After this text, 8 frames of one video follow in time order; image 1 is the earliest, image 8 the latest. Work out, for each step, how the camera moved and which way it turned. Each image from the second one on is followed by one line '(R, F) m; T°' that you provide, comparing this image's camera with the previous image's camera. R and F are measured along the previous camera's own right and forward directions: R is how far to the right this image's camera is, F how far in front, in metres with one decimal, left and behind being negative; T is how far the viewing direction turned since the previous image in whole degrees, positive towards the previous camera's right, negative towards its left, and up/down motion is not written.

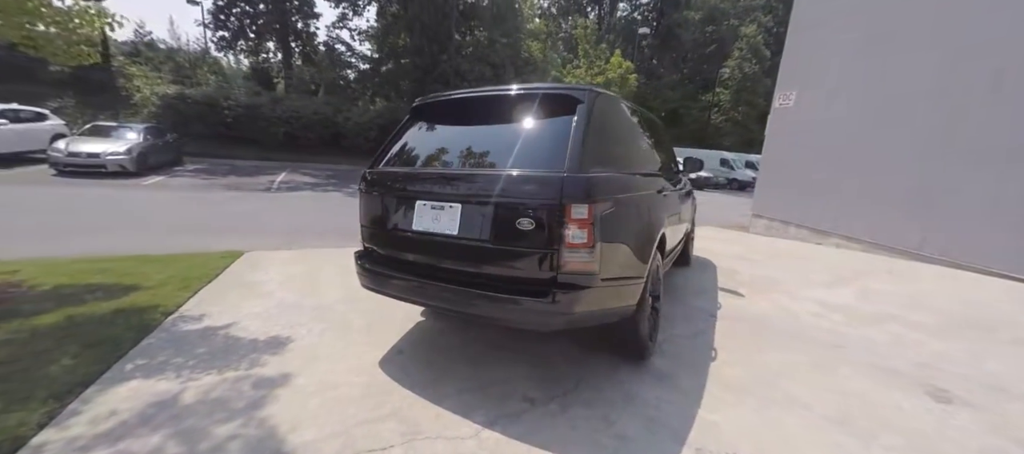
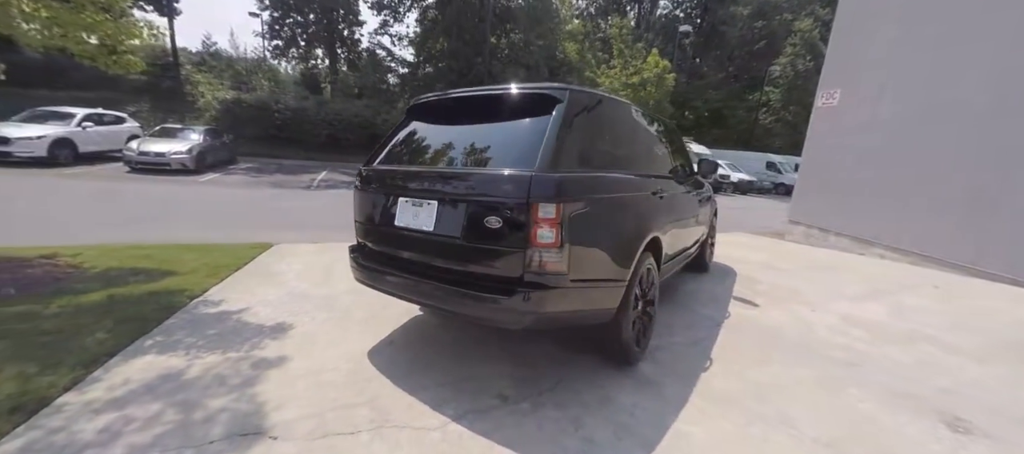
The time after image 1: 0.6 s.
(+0.4, 0.0) m; -6°
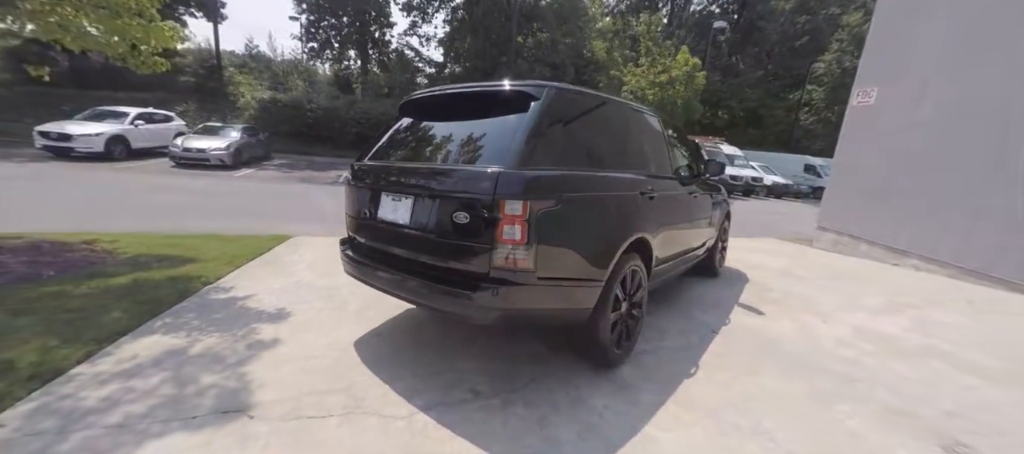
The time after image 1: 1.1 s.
(+0.3, 0.0) m; -4°
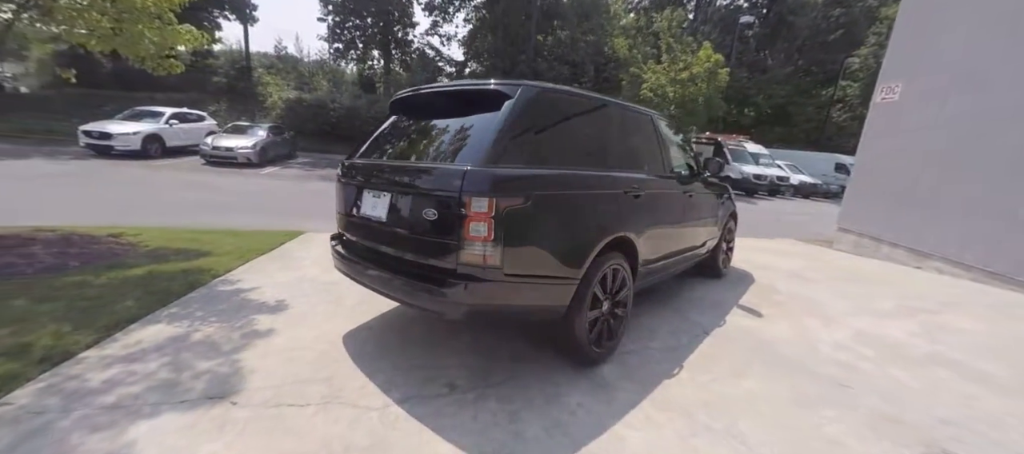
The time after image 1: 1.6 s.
(+0.3, 0.0) m; -4°
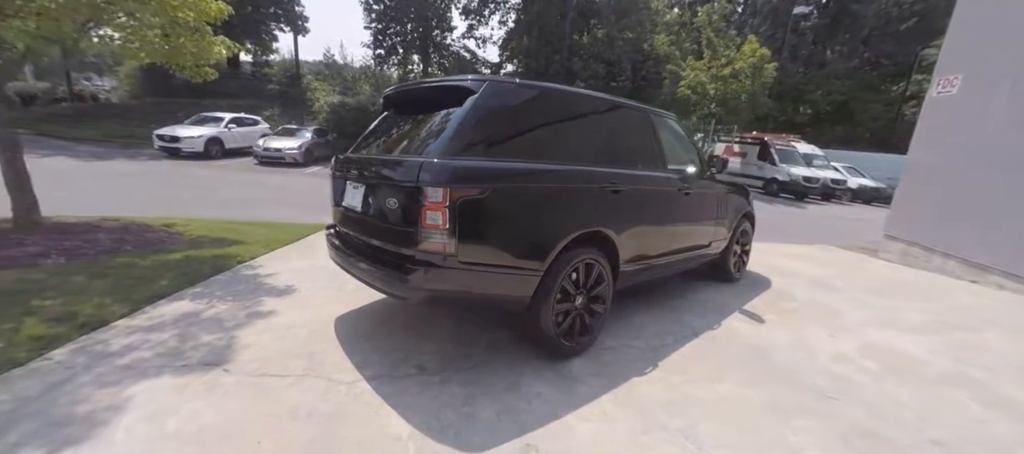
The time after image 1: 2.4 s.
(+0.5, -0.1) m; -6°
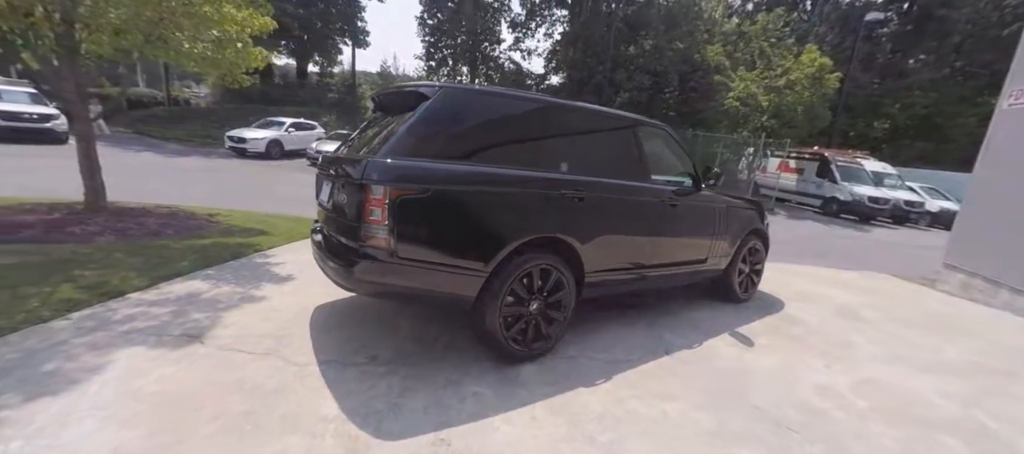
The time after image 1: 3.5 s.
(+0.7, 0.0) m; -8°
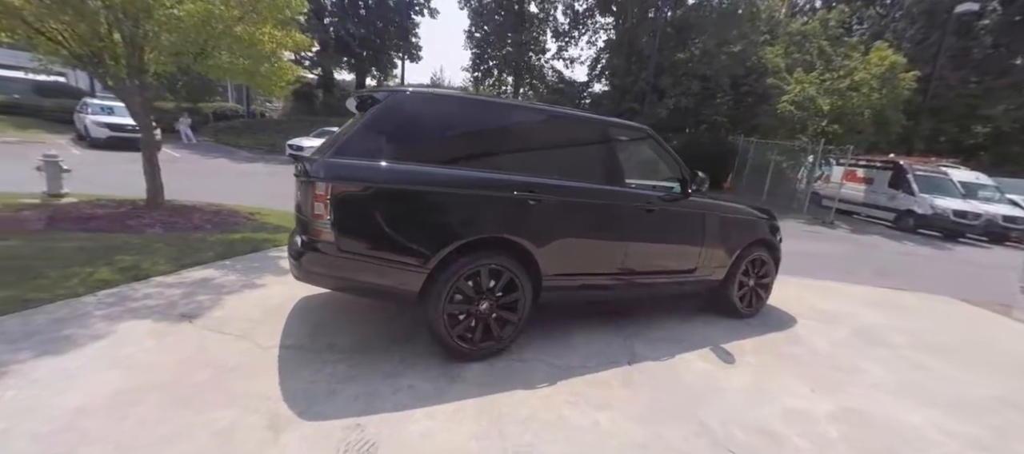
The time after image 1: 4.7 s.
(+0.7, 0.0) m; -8°
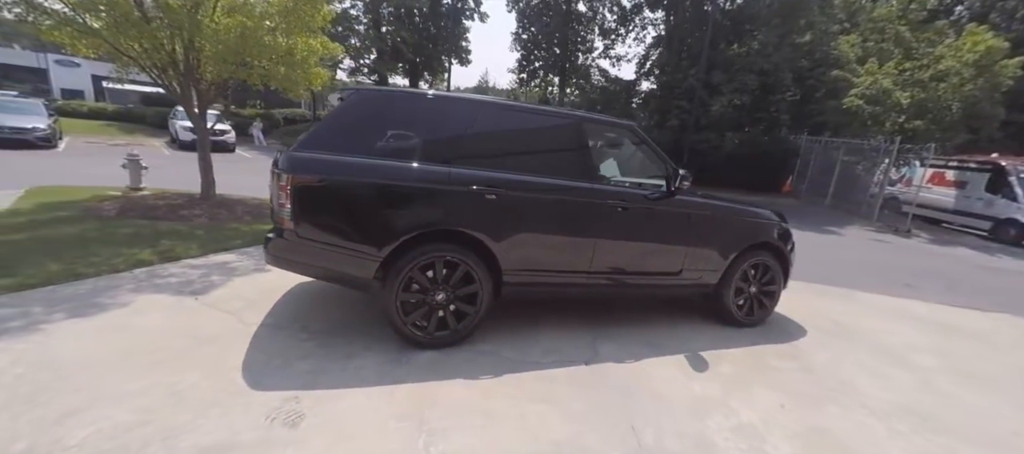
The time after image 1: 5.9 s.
(+0.7, 0.0) m; -8°
